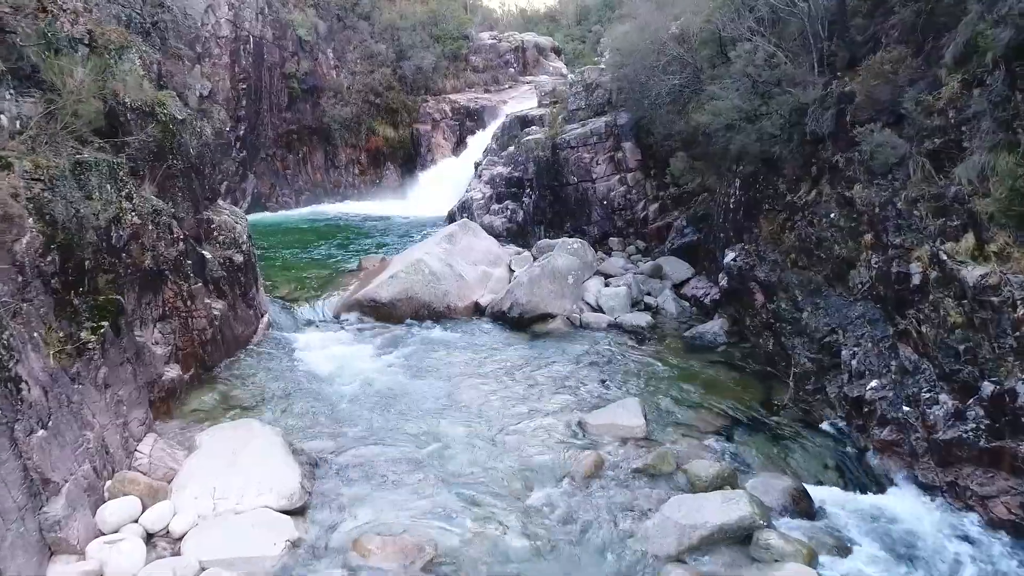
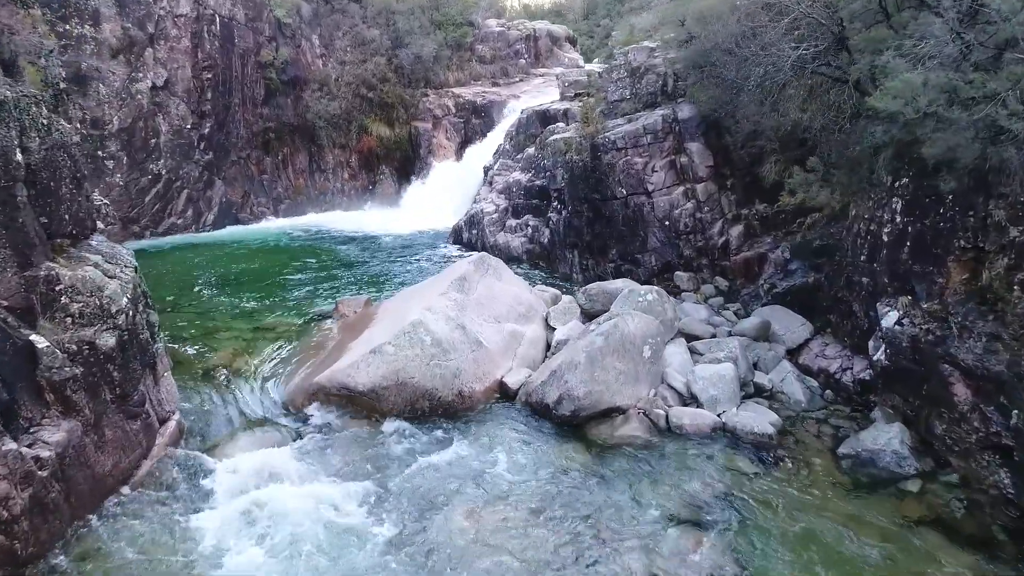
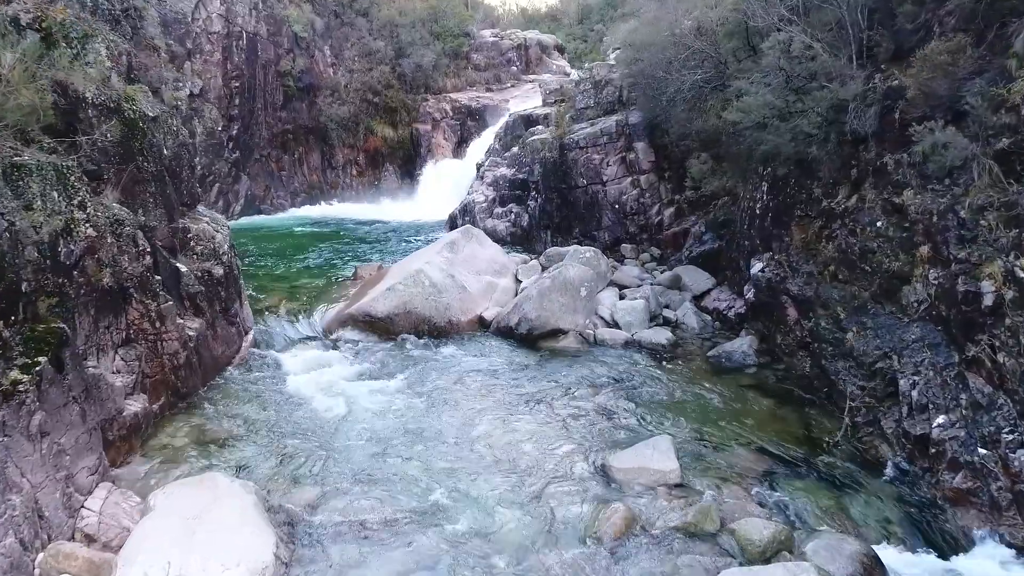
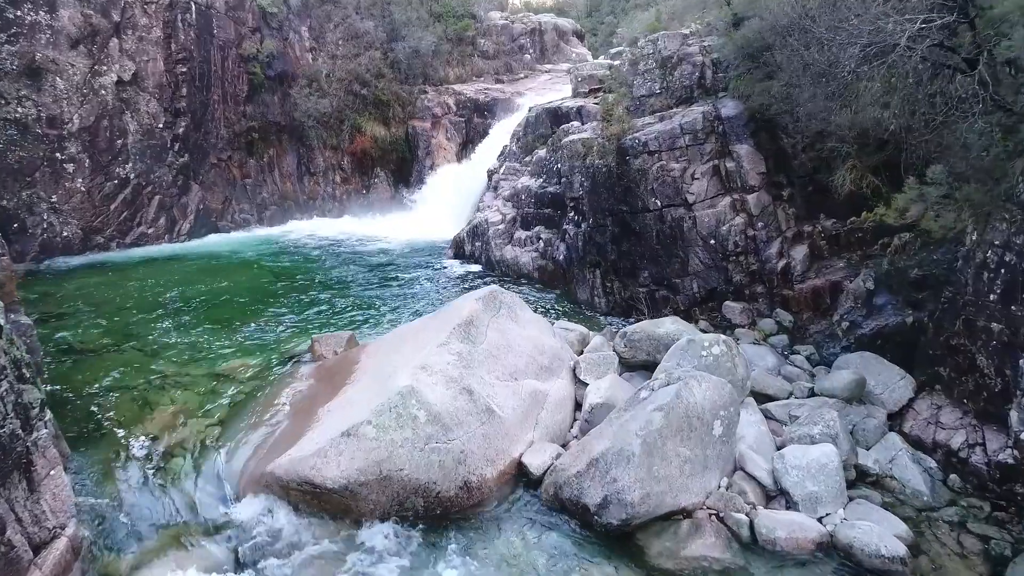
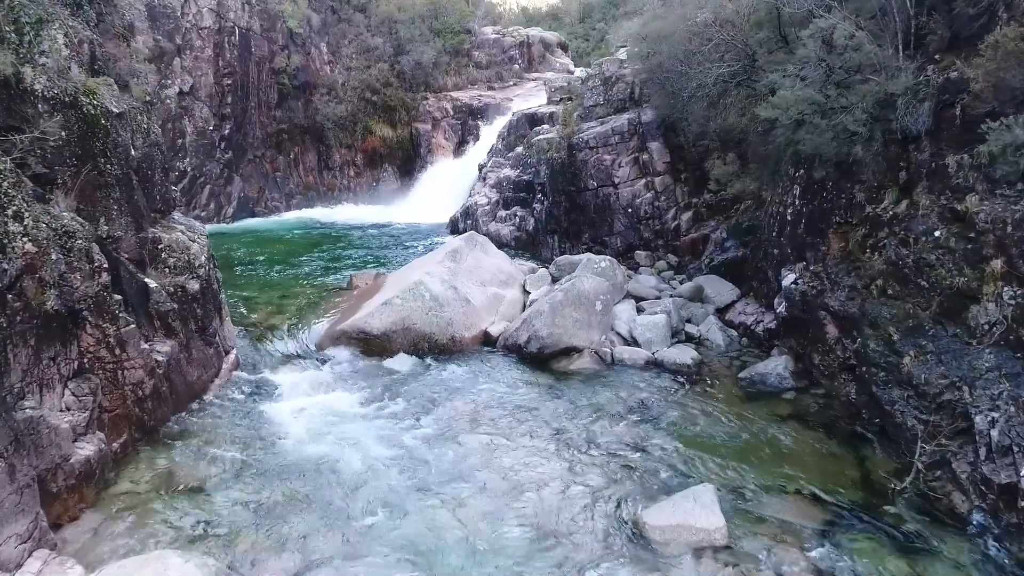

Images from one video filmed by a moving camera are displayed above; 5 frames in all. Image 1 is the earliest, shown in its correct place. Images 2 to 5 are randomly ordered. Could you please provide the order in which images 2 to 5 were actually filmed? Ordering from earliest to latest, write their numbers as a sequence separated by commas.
3, 5, 2, 4
